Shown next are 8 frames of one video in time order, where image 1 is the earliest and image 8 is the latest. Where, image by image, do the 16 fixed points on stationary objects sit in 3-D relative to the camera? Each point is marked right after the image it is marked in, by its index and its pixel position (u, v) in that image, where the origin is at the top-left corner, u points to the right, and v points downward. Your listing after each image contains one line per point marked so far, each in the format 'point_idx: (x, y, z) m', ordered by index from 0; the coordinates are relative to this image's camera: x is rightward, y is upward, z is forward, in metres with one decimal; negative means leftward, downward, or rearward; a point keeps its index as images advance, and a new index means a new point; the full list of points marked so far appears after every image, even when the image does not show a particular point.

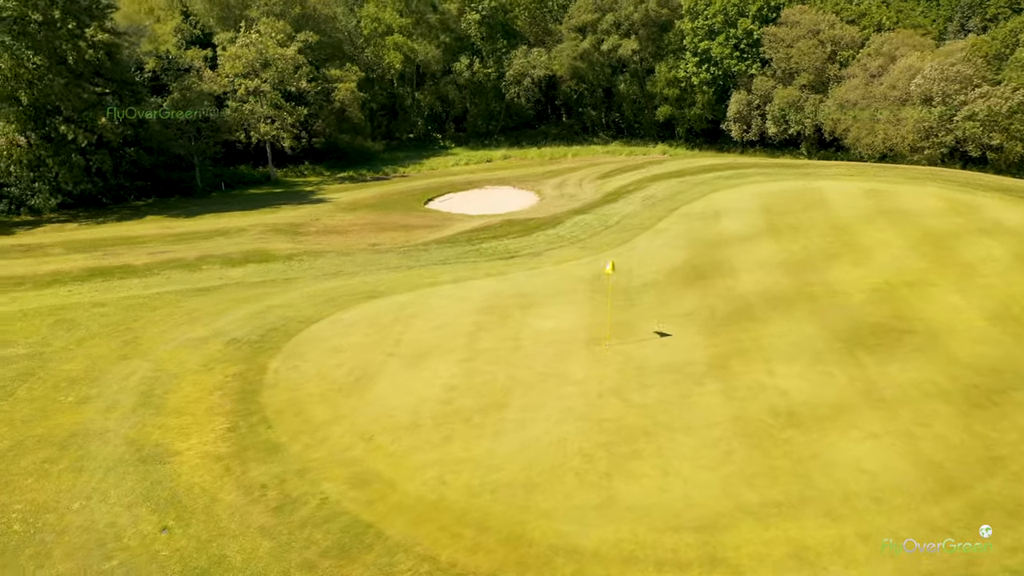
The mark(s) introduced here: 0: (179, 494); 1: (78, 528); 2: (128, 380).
0: (-5.9, -3.6, +14.6) m
1: (-7.2, -4.0, +13.7) m
2: (-8.9, -2.1, +19.2) m
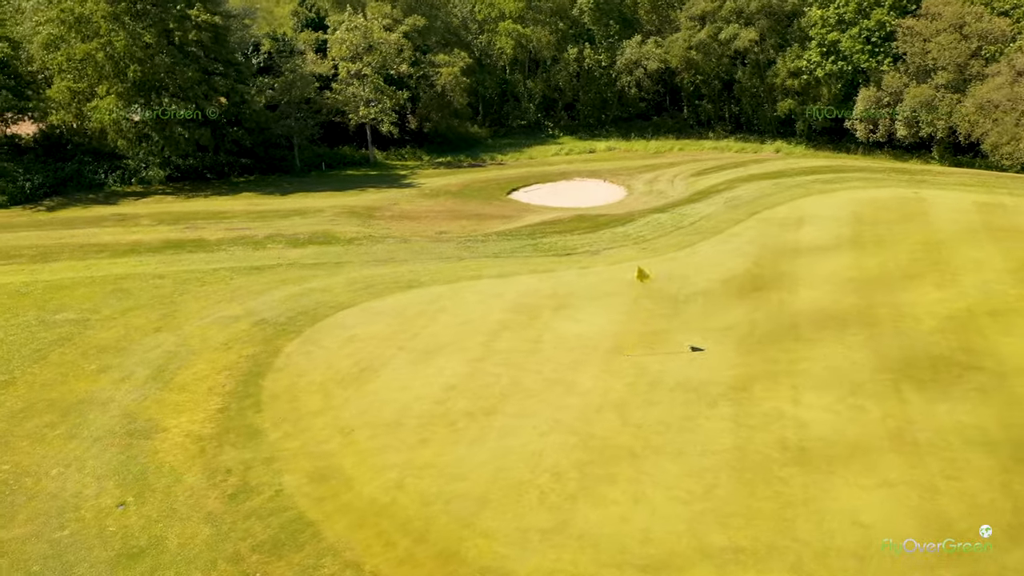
0: (-6.6, -3.3, +15.0) m
1: (-8.1, -3.6, +14.4) m
2: (-8.7, -1.6, +20.0) m
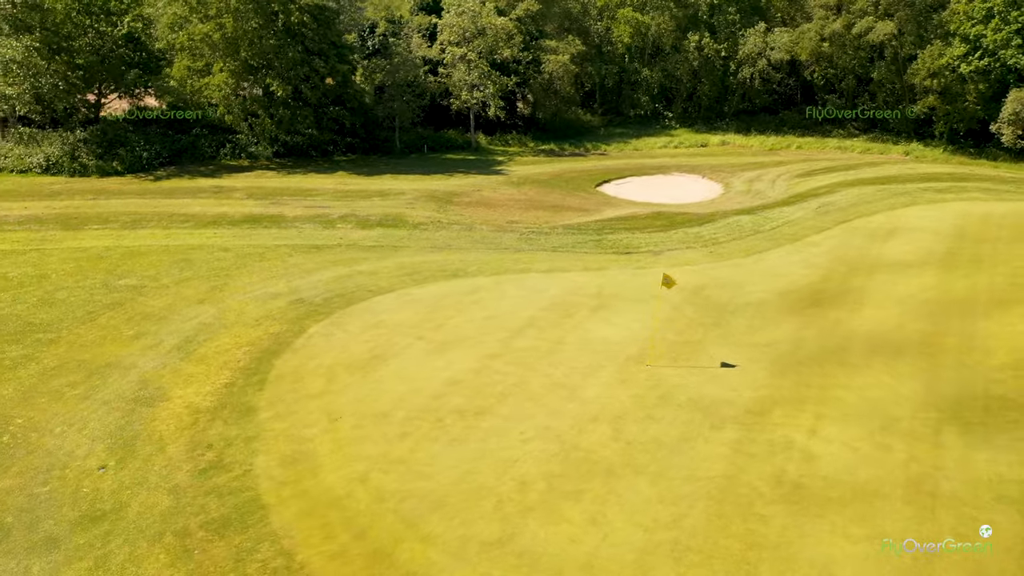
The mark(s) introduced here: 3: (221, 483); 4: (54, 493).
0: (-7.1, -2.8, +15.7) m
1: (-8.7, -3.0, +15.4) m
2: (-8.3, -0.9, +21.0) m
3: (-5.1, -3.4, +14.4) m
4: (-7.8, -3.5, +14.1) m
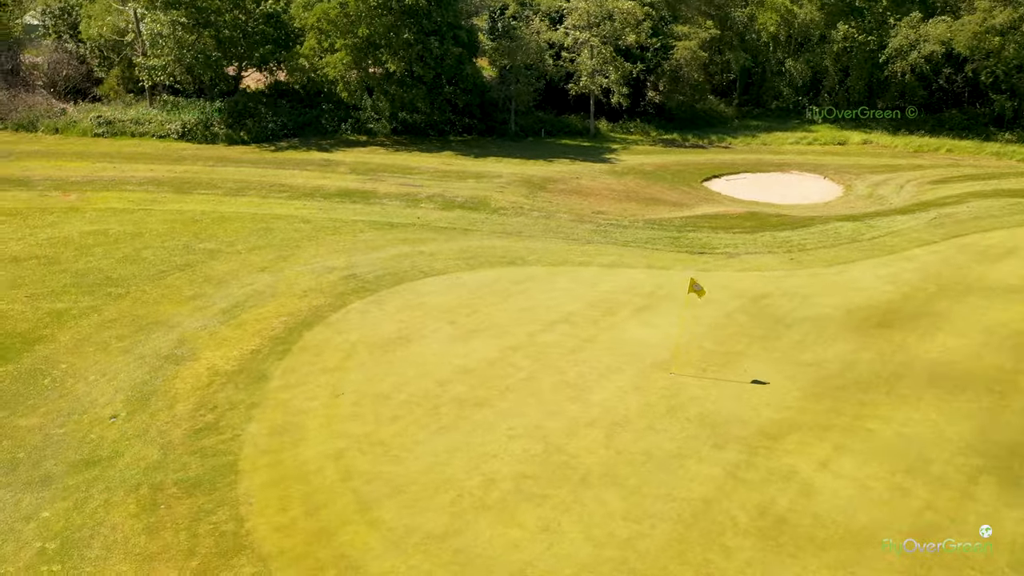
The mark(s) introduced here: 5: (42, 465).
0: (-7.3, -2.1, +16.8) m
1: (-8.9, -2.2, +16.8) m
2: (-7.3, 0.0, +22.1) m
3: (-5.6, -2.9, +15.1) m
4: (-8.3, -2.7, +15.4) m
5: (-8.3, -3.1, +14.5) m
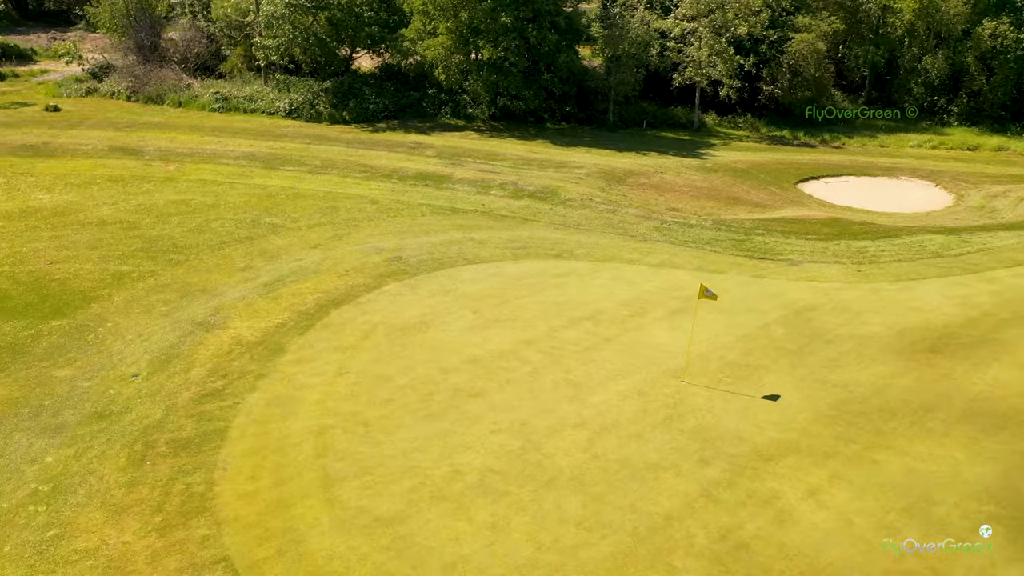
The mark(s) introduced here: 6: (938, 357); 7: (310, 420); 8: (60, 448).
0: (-7.3, -1.5, +18.0) m
1: (-8.9, -1.4, +18.2) m
2: (-6.3, +0.7, +23.1) m
3: (-5.9, -2.3, +16.0) m
4: (-8.6, -2.0, +16.8) m
5: (-8.7, -2.4, +15.9) m
6: (+9.6, -1.6, +18.7) m
7: (-3.8, -2.5, +15.8) m
8: (-8.1, -2.9, +14.9) m
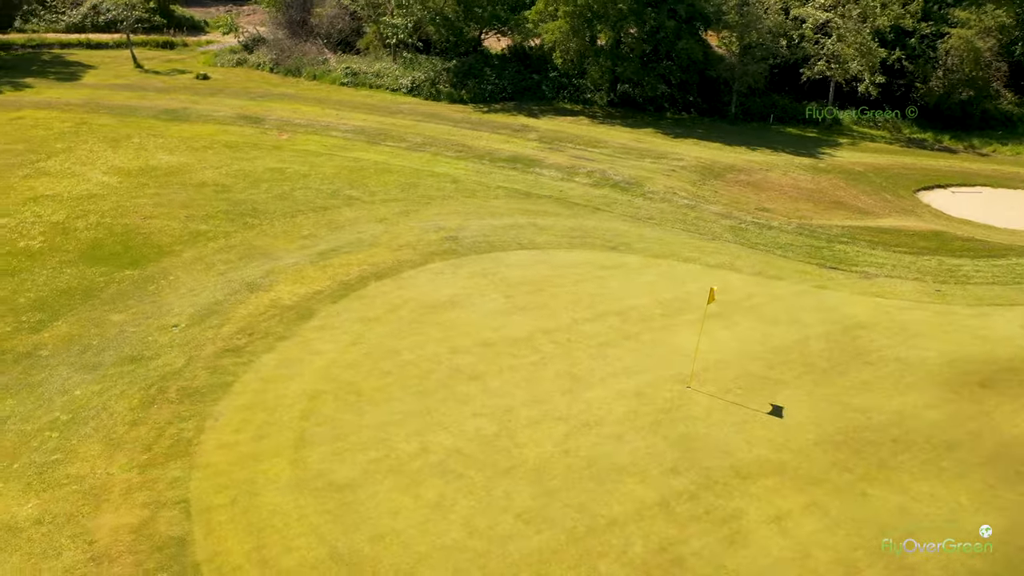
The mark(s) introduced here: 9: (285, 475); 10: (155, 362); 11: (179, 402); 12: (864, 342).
0: (-6.9, -0.6, +19.5) m
1: (-8.5, -0.4, +19.9) m
2: (-4.8, +1.5, +24.3) m
3: (-6.0, -1.6, +17.3) m
4: (-8.5, -1.0, +18.5) m
5: (-8.8, -1.4, +17.7) m
6: (+9.7, -2.2, +17.0) m
7: (-4.1, -1.9, +16.7) m
8: (-8.5, -1.9, +16.6) m
9: (-3.8, -3.2, +14.0) m
10: (-7.5, -1.6, +17.3) m
11: (-6.4, -2.2, +16.0) m
12: (+8.2, -1.3, +19.2) m
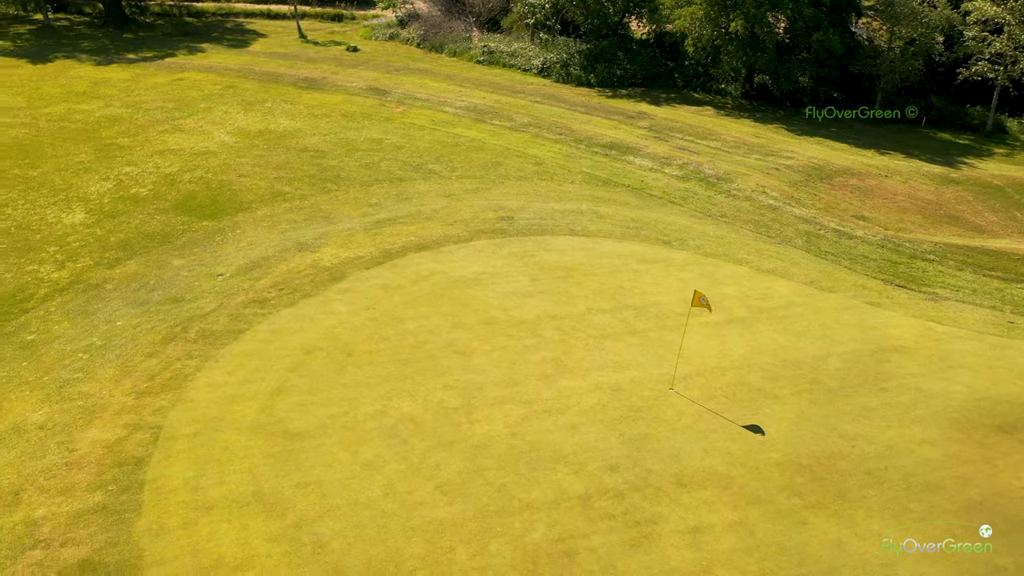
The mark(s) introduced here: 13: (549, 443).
0: (-6.4, +0.6, +21.2) m
1: (-7.8, +0.9, +22.0) m
2: (-3.1, +2.5, +25.4) m
3: (-6.1, -0.6, +19.0) m
4: (-8.2, +0.3, +20.6) m
5: (-8.7, -0.1, +19.9) m
6: (+9.1, -2.8, +15.3) m
7: (-4.4, -1.1, +18.0) m
8: (-8.7, -0.7, +18.8) m
9: (-4.8, -2.4, +15.3) m
10: (-7.5, -0.4, +19.3) m
11: (-6.8, -1.2, +17.8) m
12: (+8.2, -1.7, +17.8) m
13: (+0.7, -2.8, +15.0) m
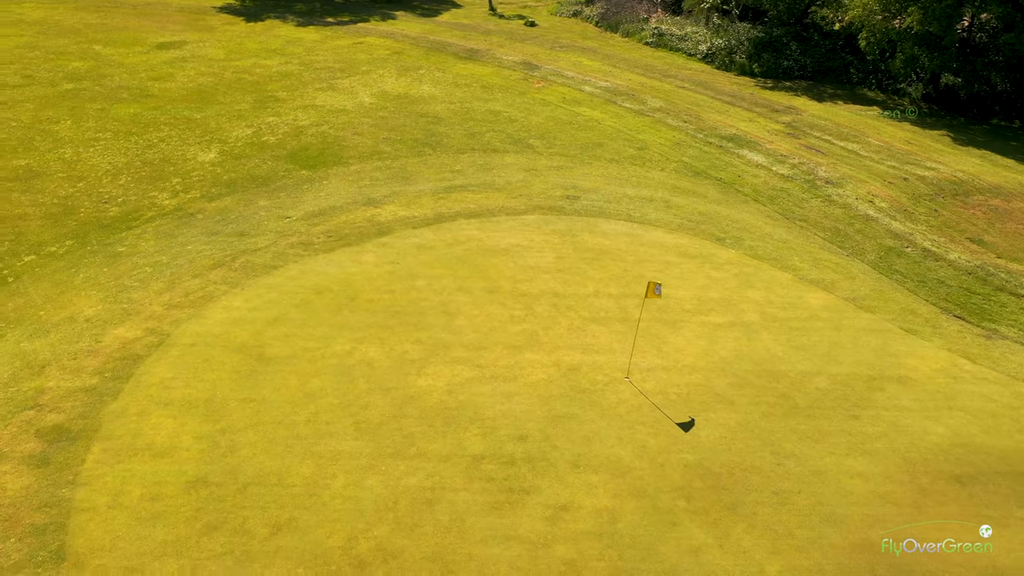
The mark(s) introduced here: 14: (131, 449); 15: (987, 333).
0: (-5.3, +2.1, +23.6) m
1: (-6.4, +2.7, +24.7) m
2: (-0.7, +3.6, +26.7) m
3: (-5.8, +0.9, +21.4) m
4: (-7.2, +2.0, +23.5) m
5: (-7.9, +1.8, +23.0) m
6: (+7.5, -3.4, +14.0) m
7: (-4.4, +0.1, +20.0) m
8: (-8.2, +1.2, +22.0) m
9: (-5.7, -1.1, +17.6) m
10: (-7.0, +1.3, +22.1) m
11: (-6.8, +0.4, +20.5) m
12: (+7.4, -2.2, +16.6) m
13: (-0.6, -2.3, +15.8) m
14: (-6.6, -2.8, +14.3) m
15: (+11.2, -1.1, +19.2) m
